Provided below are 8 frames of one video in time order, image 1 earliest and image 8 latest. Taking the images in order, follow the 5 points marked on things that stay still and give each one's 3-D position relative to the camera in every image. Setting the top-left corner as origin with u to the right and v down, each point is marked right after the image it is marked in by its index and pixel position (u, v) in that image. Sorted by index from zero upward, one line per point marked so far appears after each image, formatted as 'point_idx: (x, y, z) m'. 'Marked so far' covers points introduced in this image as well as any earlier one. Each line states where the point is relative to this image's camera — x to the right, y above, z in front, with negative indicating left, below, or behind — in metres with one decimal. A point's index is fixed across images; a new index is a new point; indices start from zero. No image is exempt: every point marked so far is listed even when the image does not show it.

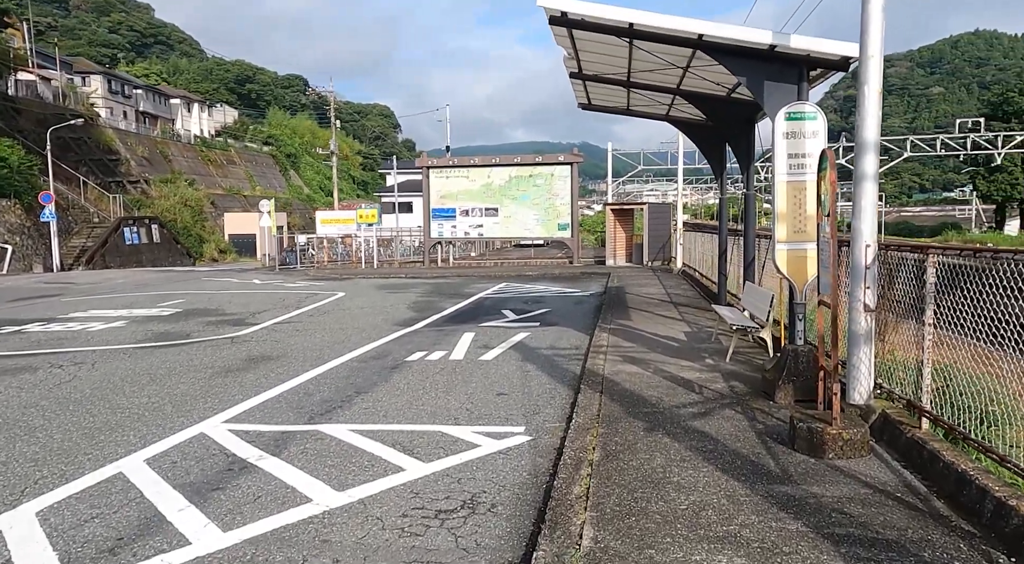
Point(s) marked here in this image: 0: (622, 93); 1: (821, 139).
0: (+1.7, +3.0, +11.3) m
1: (+2.6, +1.2, +6.0) m
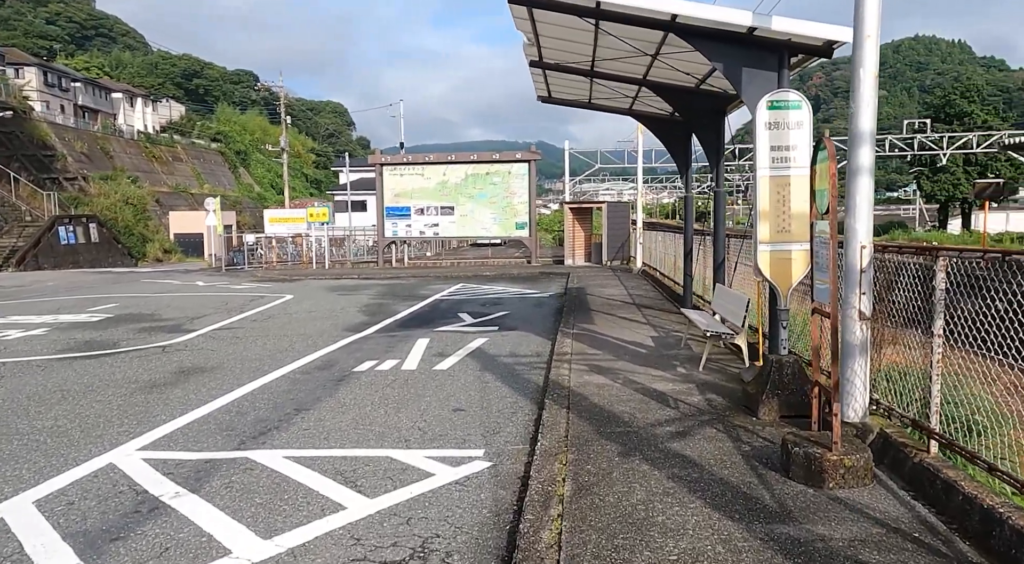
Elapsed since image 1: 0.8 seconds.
0: (+1.1, +3.0, +10.8) m
1: (+2.3, +1.2, +5.5) m
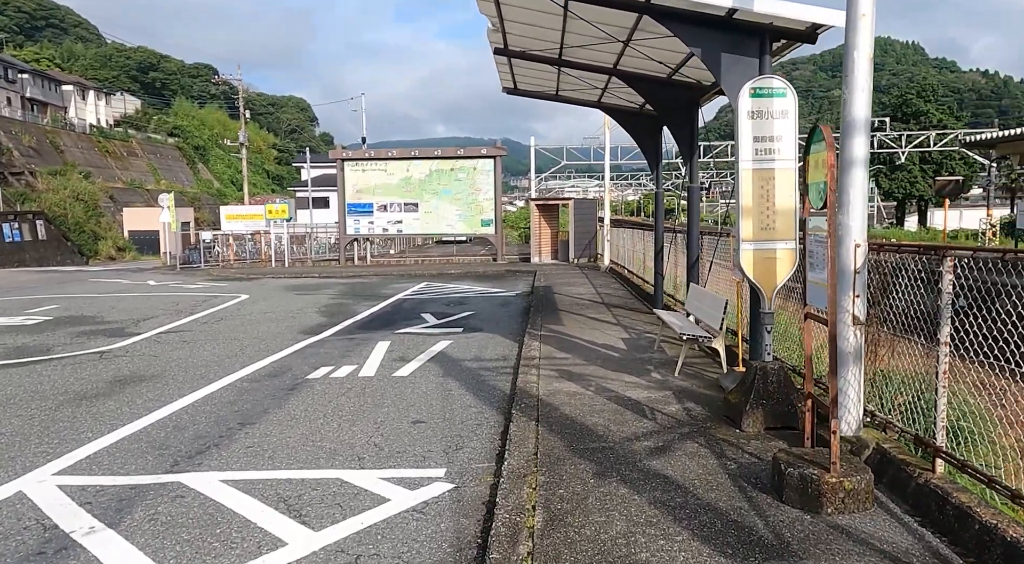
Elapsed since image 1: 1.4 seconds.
0: (+0.6, +3.0, +10.3) m
1: (+2.0, +1.2, +5.1) m
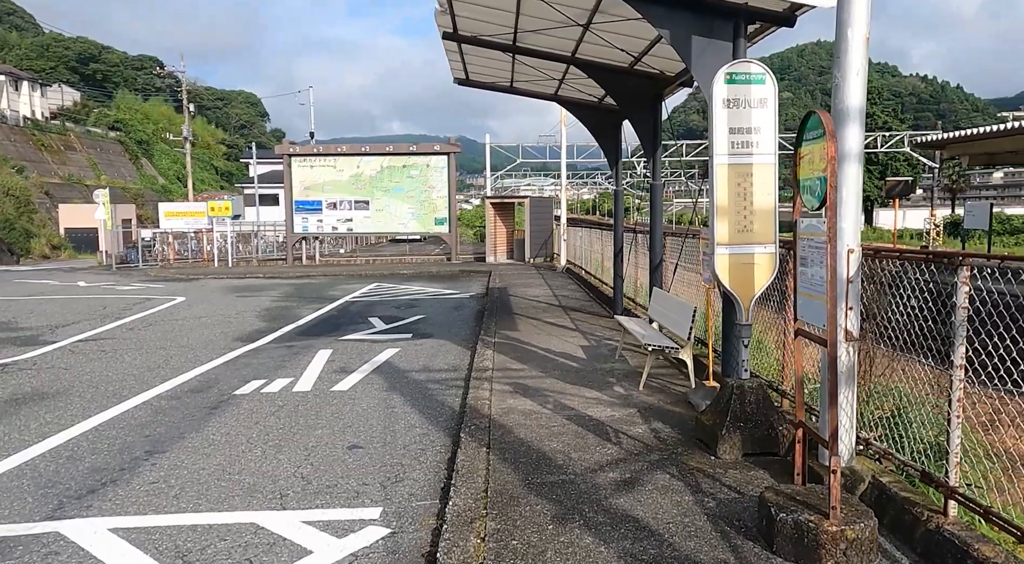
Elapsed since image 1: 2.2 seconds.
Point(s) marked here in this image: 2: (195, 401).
0: (-0.1, +2.9, +9.7) m
1: (+1.7, +1.1, +4.6) m
2: (-3.1, -1.2, +7.0) m
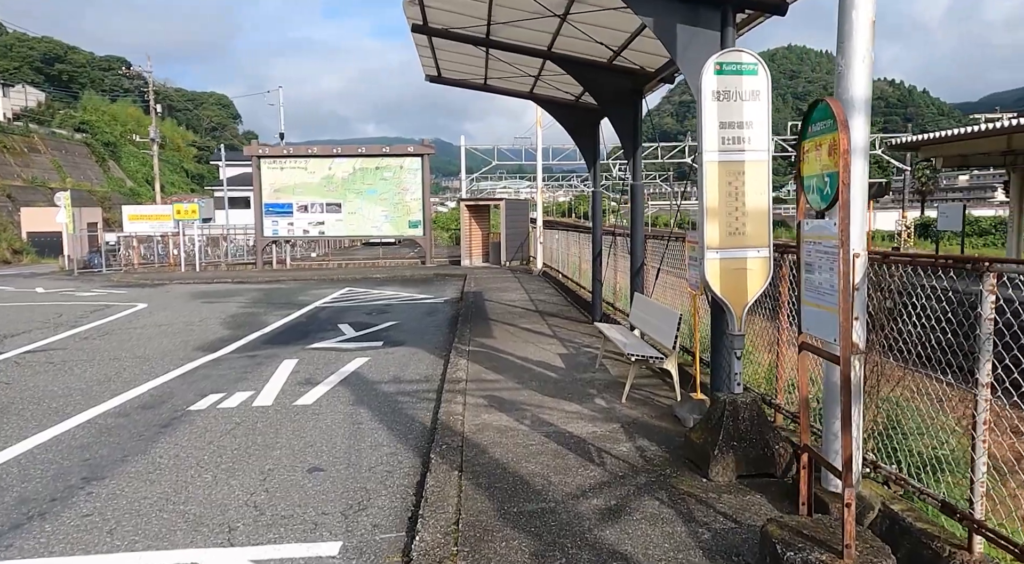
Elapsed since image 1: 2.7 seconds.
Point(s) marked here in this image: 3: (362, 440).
0: (-0.4, +2.9, +9.3) m
1: (+1.5, +1.1, +4.3) m
2: (-3.3, -1.2, +6.5) m
3: (-1.2, -1.3, +5.8) m
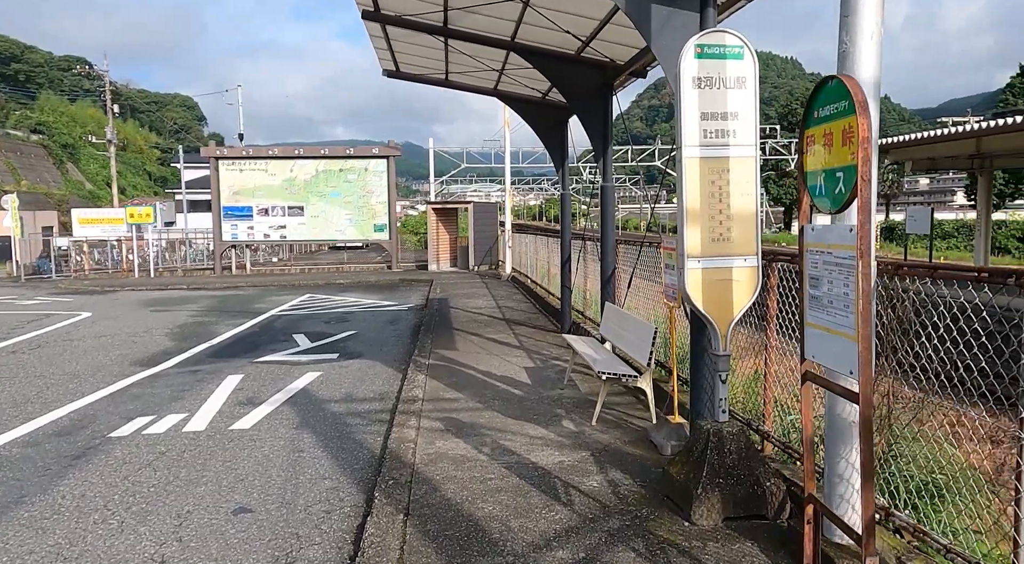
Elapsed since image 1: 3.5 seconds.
0: (-0.9, +2.8, +8.7) m
1: (+1.3, +1.0, +3.8) m
2: (-3.7, -1.3, +5.7) m
3: (-1.5, -1.4, +5.1) m
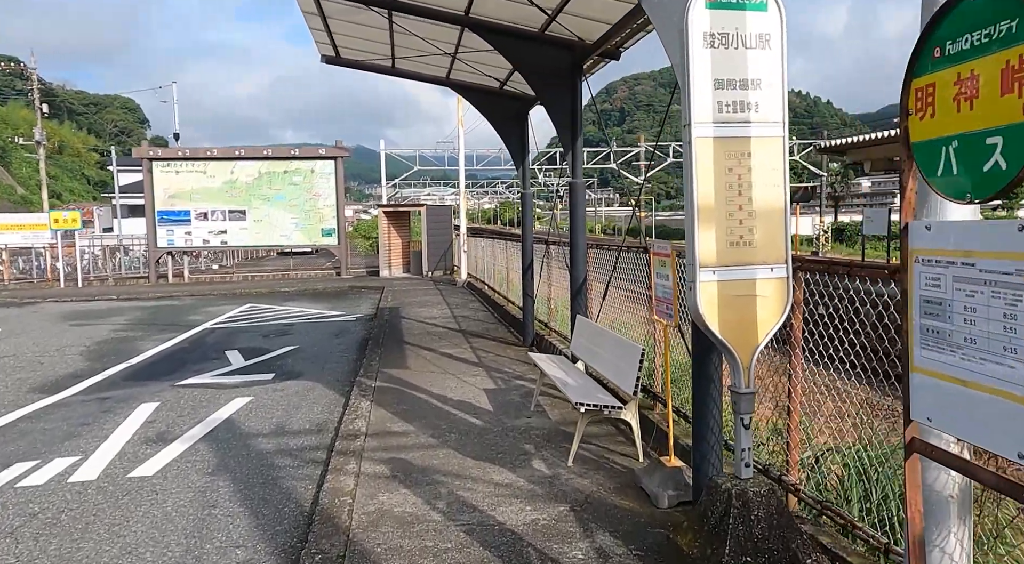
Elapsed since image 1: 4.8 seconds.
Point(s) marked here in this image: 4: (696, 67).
0: (-1.4, +2.7, +7.7) m
1: (+1.1, +0.9, +2.9) m
2: (-3.9, -1.5, +4.6) m
3: (-1.7, -1.5, +4.1) m
4: (+0.7, +0.9, +2.9) m
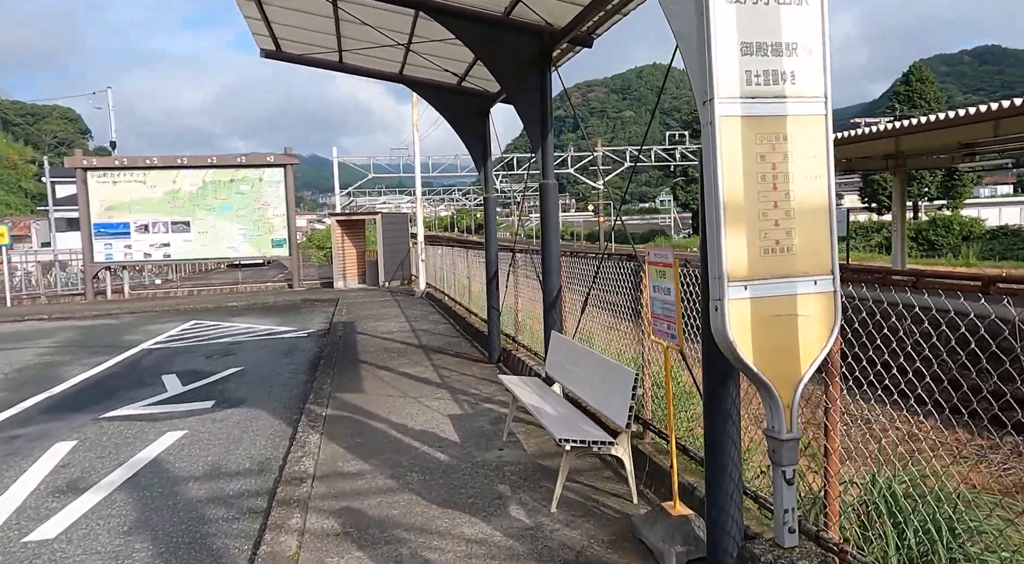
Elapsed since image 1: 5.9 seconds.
0: (-1.8, +2.5, +7.0) m
1: (+1.0, +0.9, +2.3) m
2: (-4.0, -1.6, +3.6) m
3: (-1.9, -1.6, +3.3) m
4: (+0.7, +0.8, +2.3) m
